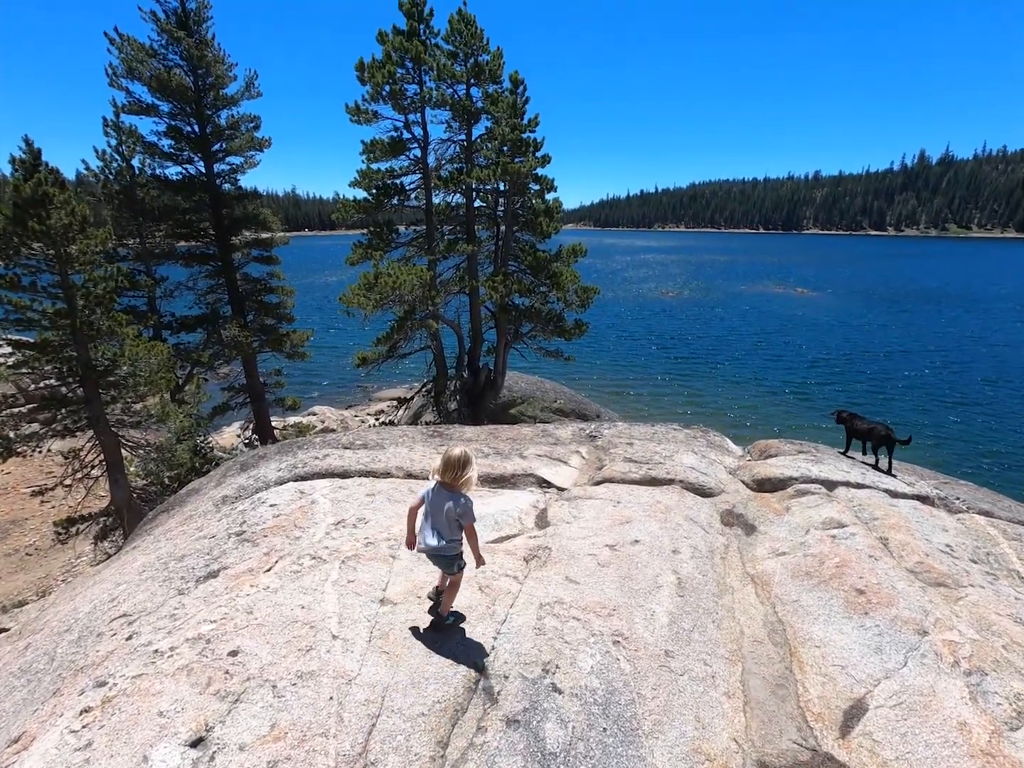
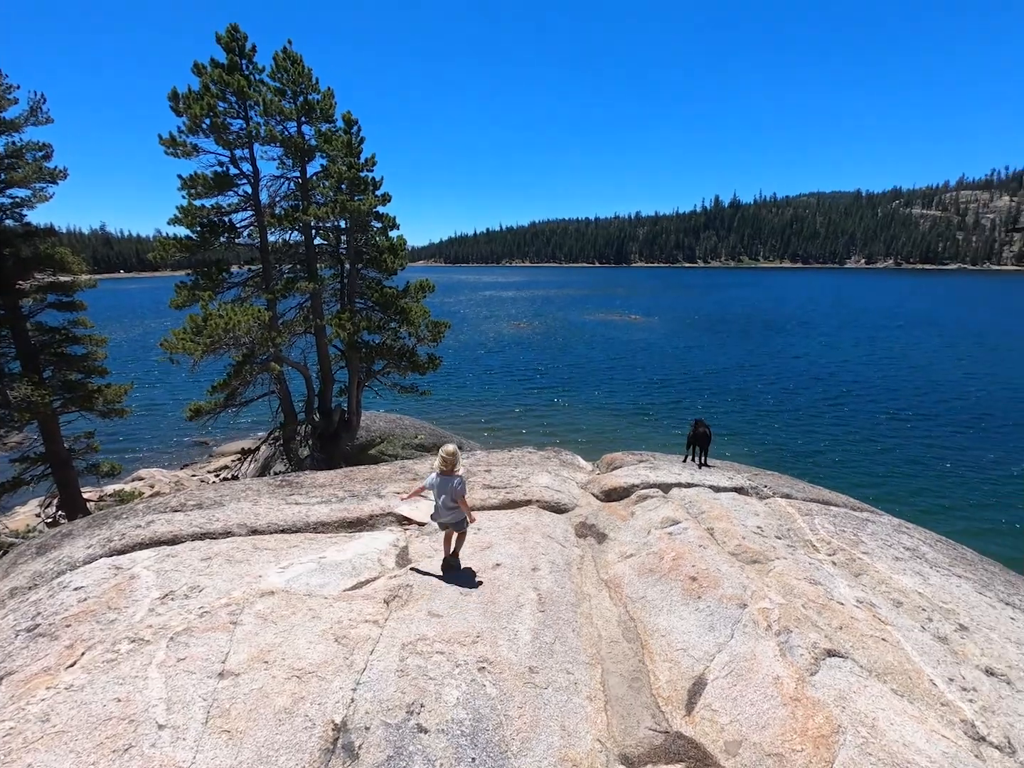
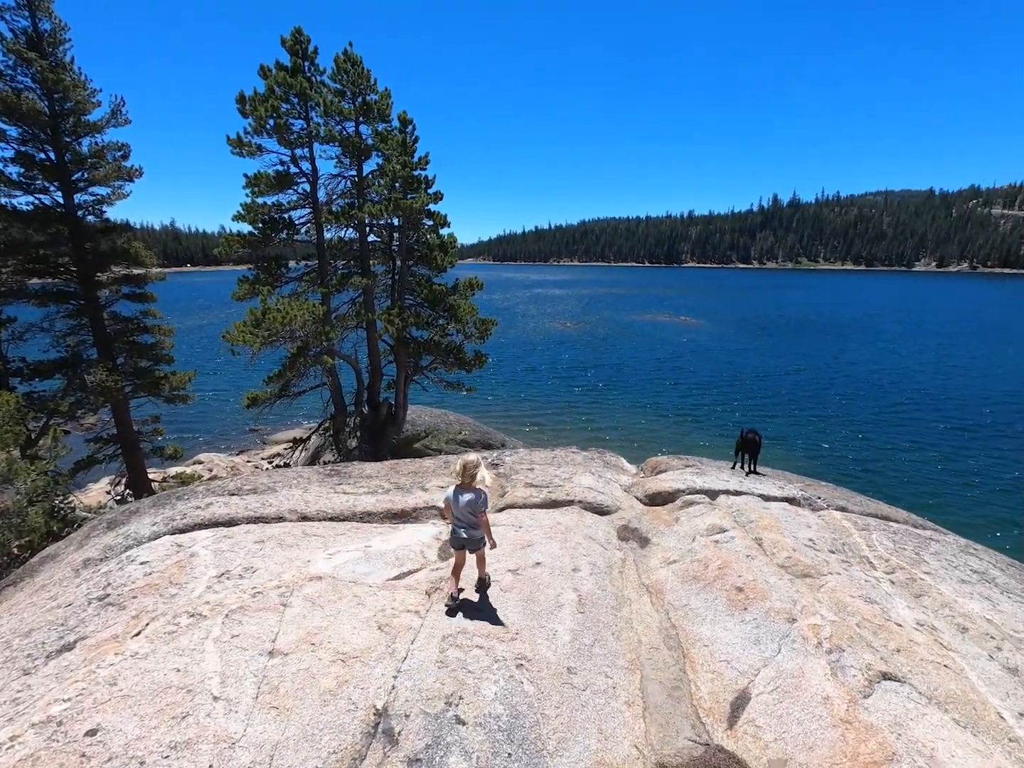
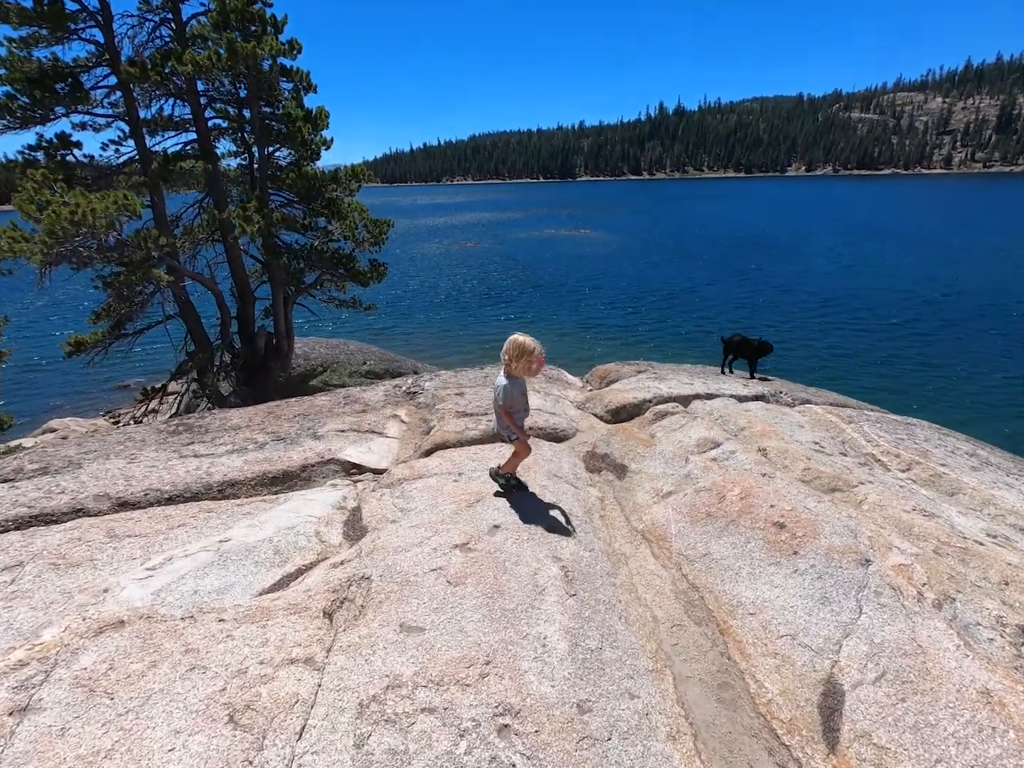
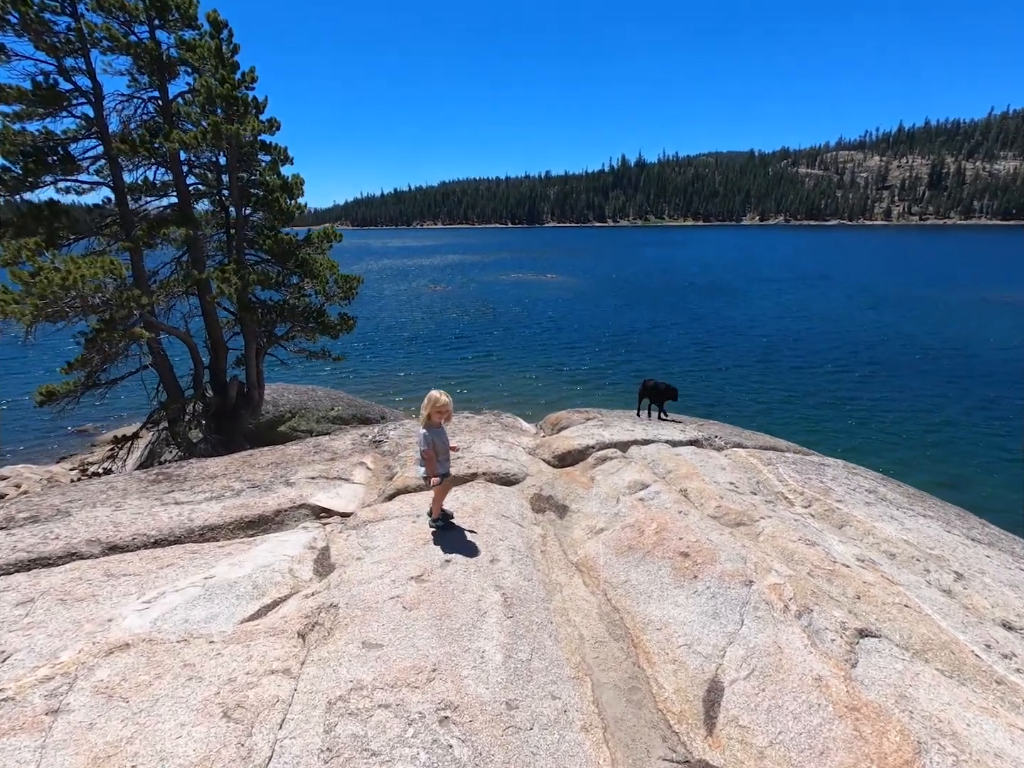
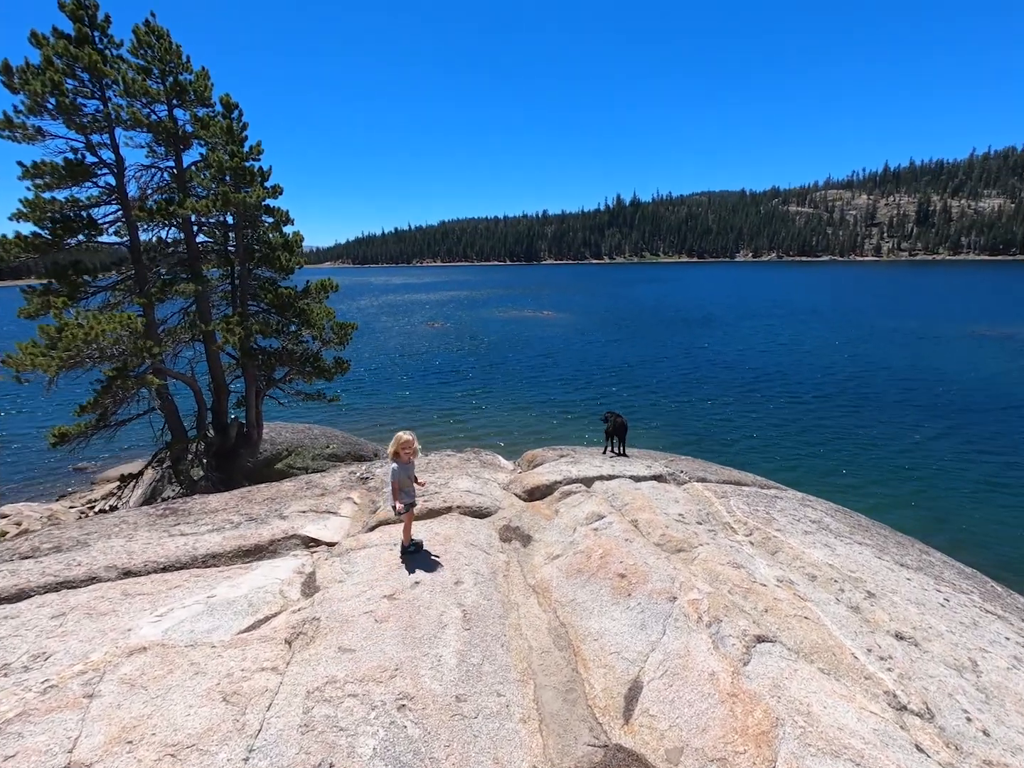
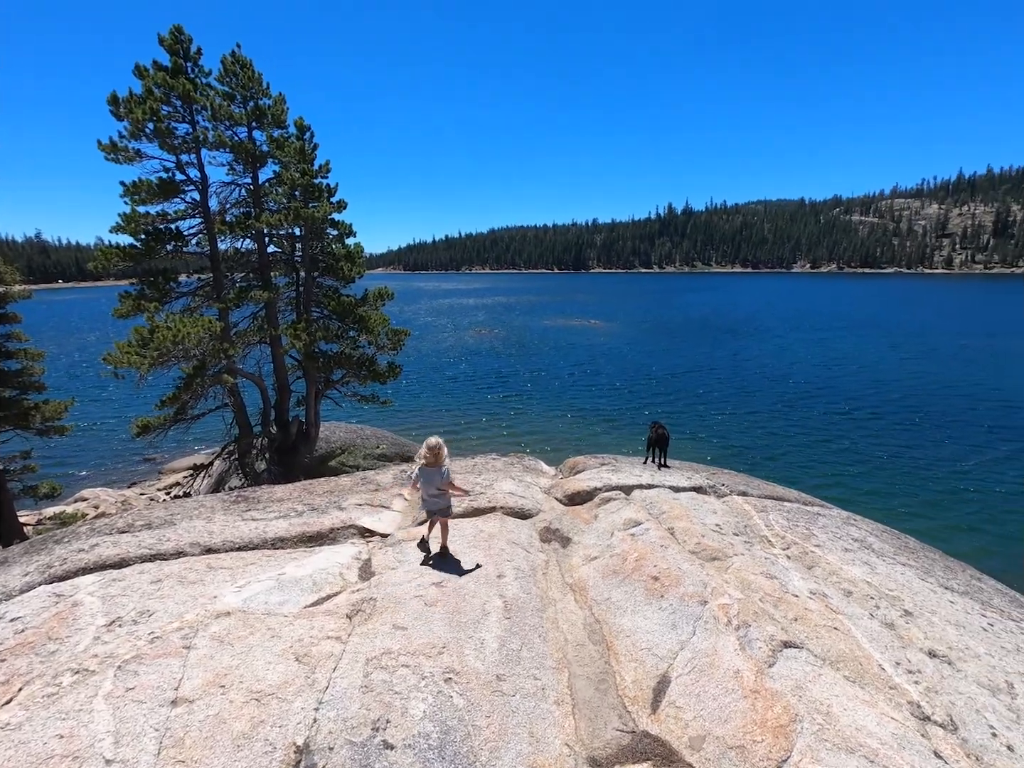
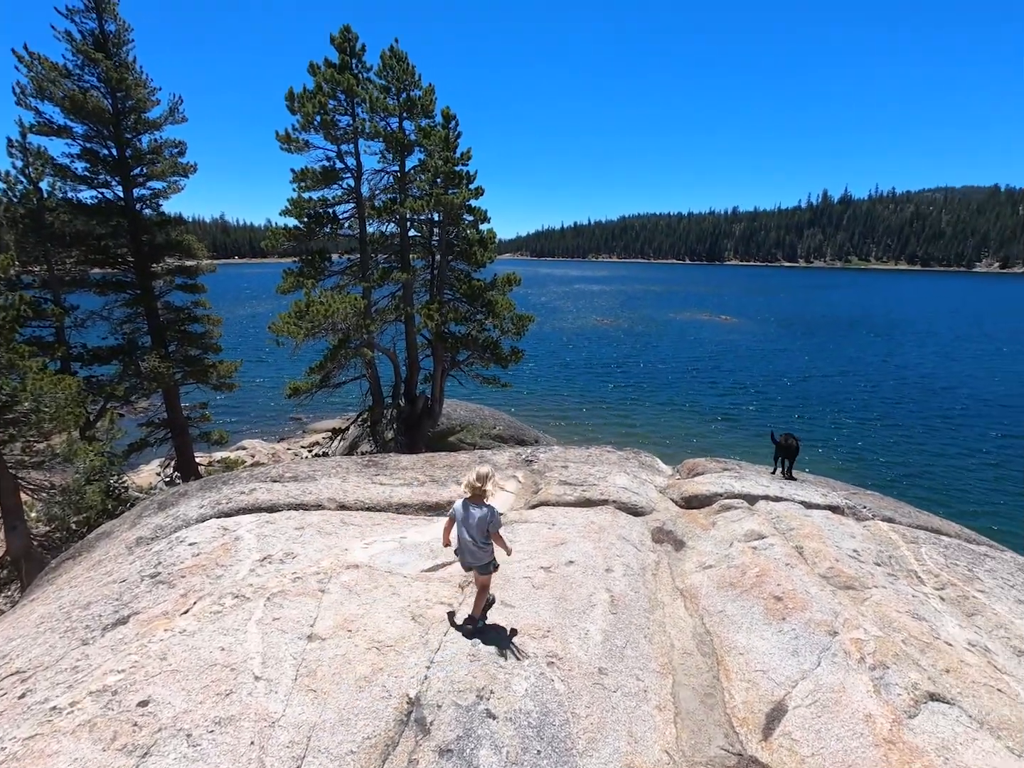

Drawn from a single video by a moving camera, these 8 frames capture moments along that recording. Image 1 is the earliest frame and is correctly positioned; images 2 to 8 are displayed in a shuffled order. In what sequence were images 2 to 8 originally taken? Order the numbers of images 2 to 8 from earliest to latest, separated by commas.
8, 3, 2, 7, 6, 5, 4
